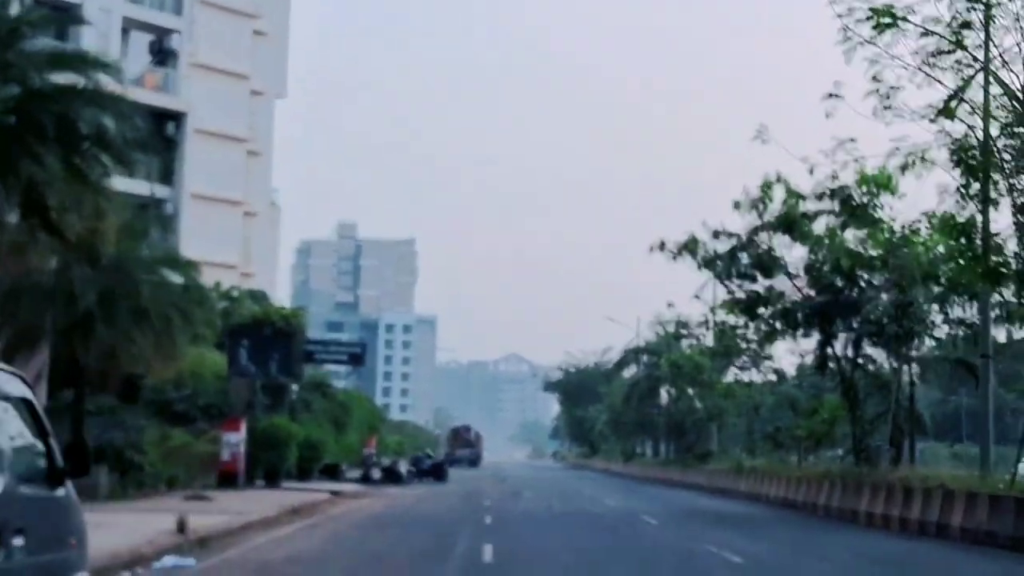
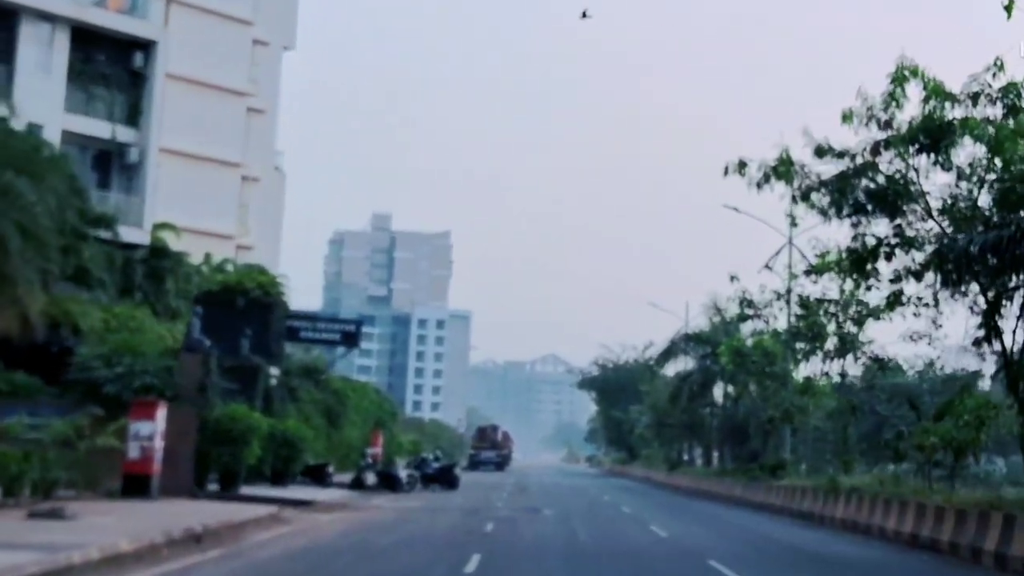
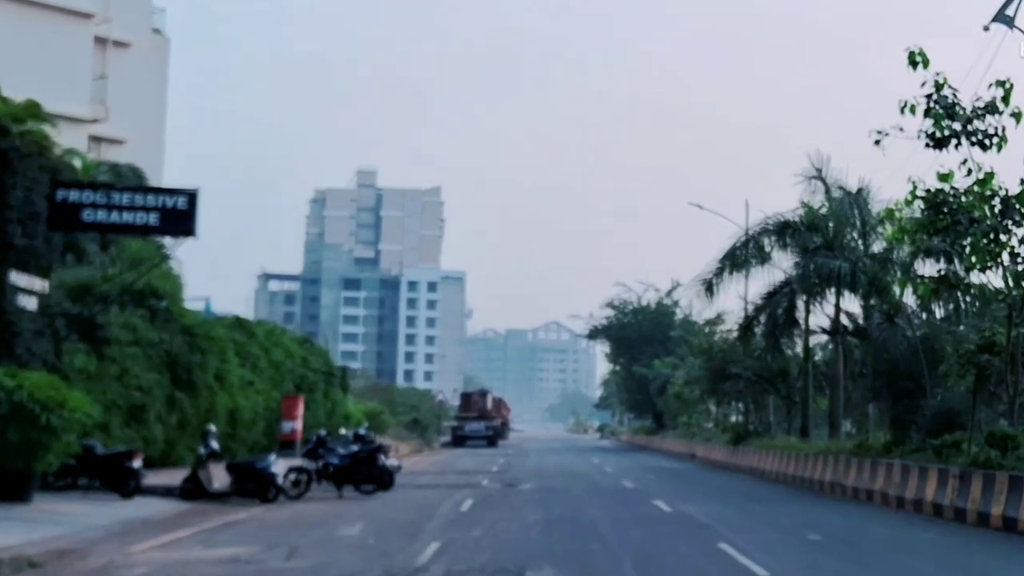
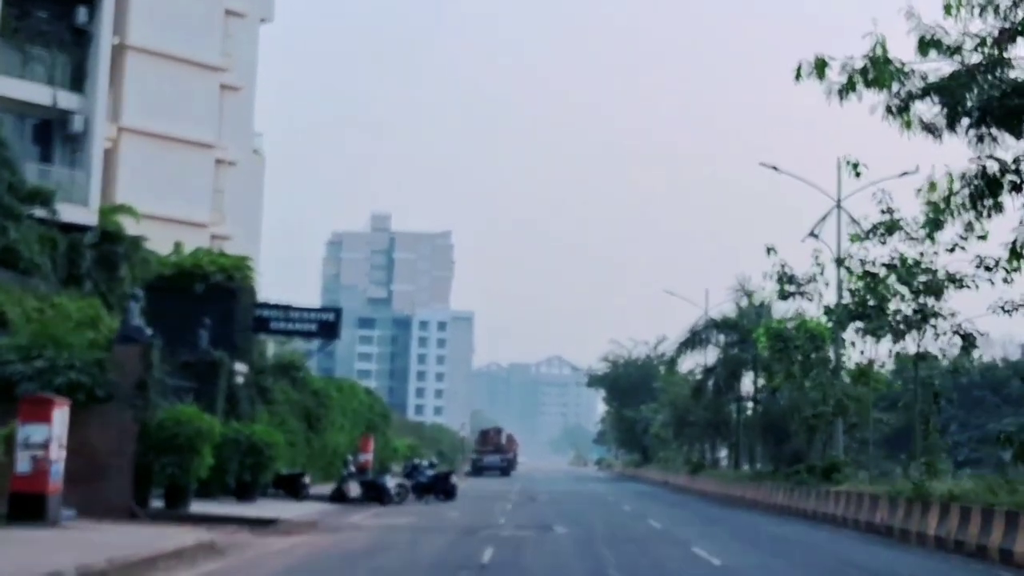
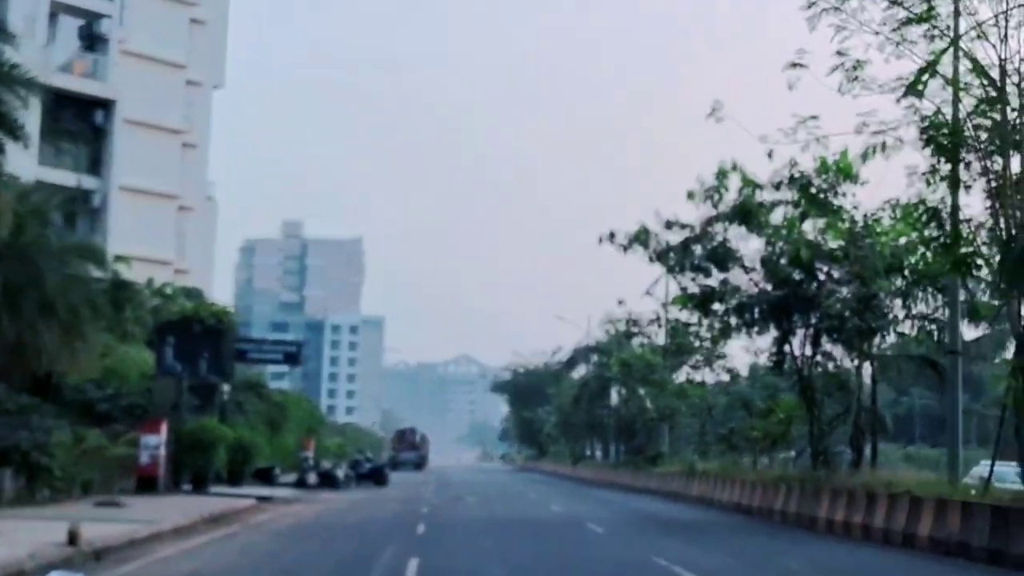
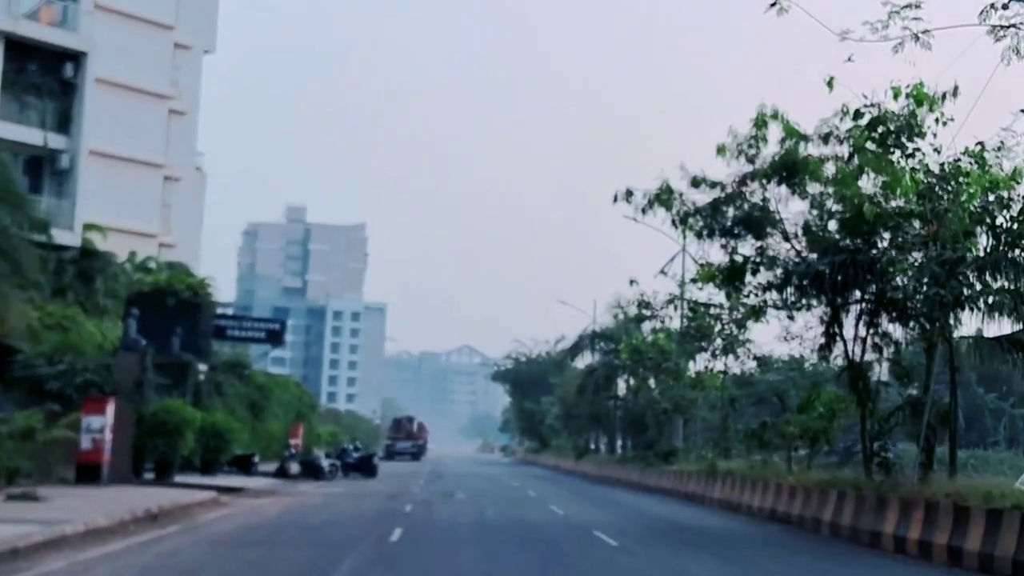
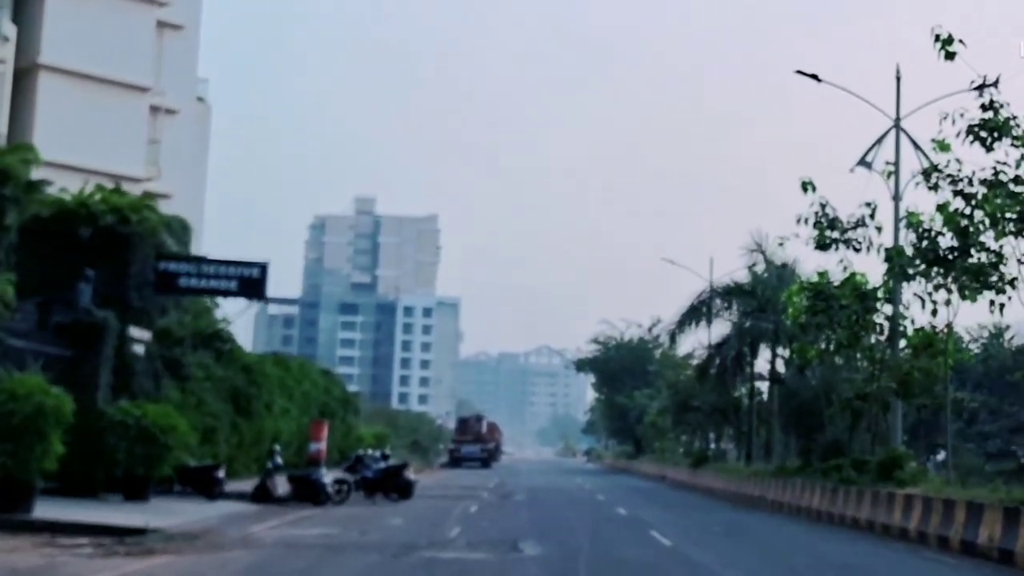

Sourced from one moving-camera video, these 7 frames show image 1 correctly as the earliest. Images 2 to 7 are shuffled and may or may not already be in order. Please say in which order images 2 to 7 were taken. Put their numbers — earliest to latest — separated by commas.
5, 6, 2, 4, 7, 3
